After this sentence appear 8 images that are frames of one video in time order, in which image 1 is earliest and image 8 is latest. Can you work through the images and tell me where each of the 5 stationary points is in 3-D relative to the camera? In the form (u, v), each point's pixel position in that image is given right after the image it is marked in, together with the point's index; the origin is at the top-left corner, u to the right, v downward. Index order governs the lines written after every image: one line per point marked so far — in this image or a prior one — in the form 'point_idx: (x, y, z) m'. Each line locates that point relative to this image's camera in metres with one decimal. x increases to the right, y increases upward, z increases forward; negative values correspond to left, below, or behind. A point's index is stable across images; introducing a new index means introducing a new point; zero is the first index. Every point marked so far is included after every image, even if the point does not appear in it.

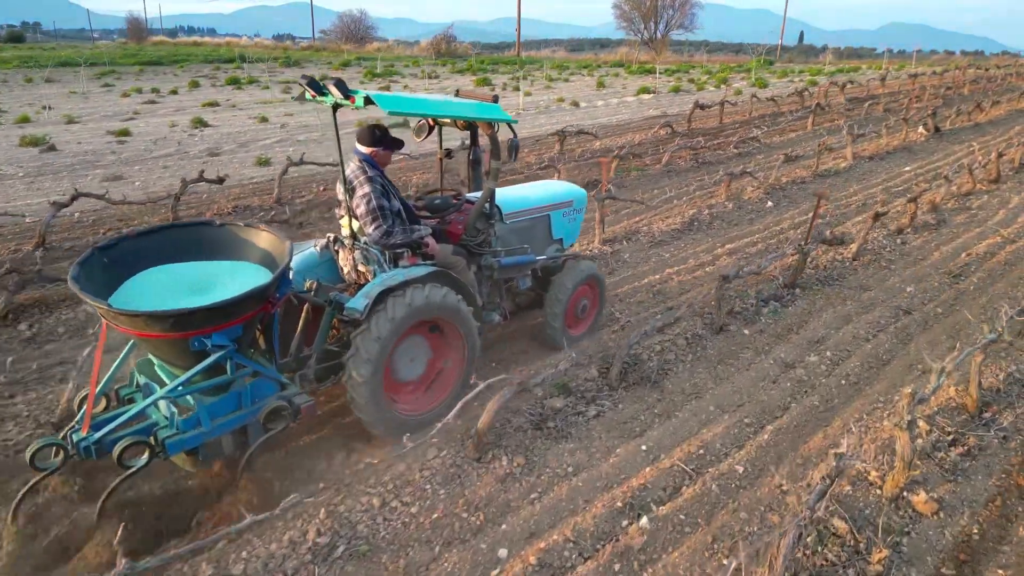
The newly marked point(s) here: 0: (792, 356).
0: (+2.3, -0.6, +5.4) m
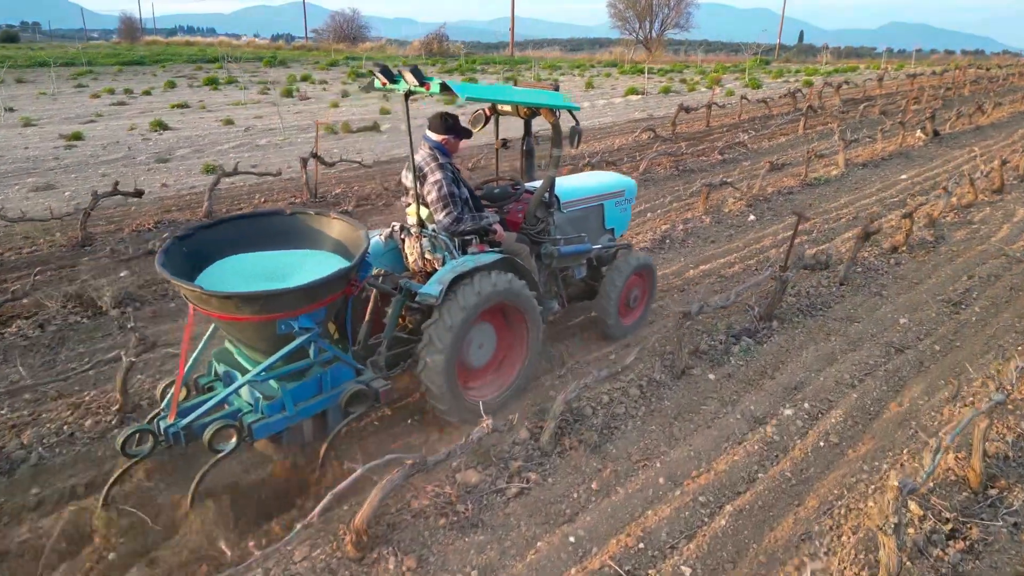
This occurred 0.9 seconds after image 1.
0: (+1.8, -0.8, +4.6) m
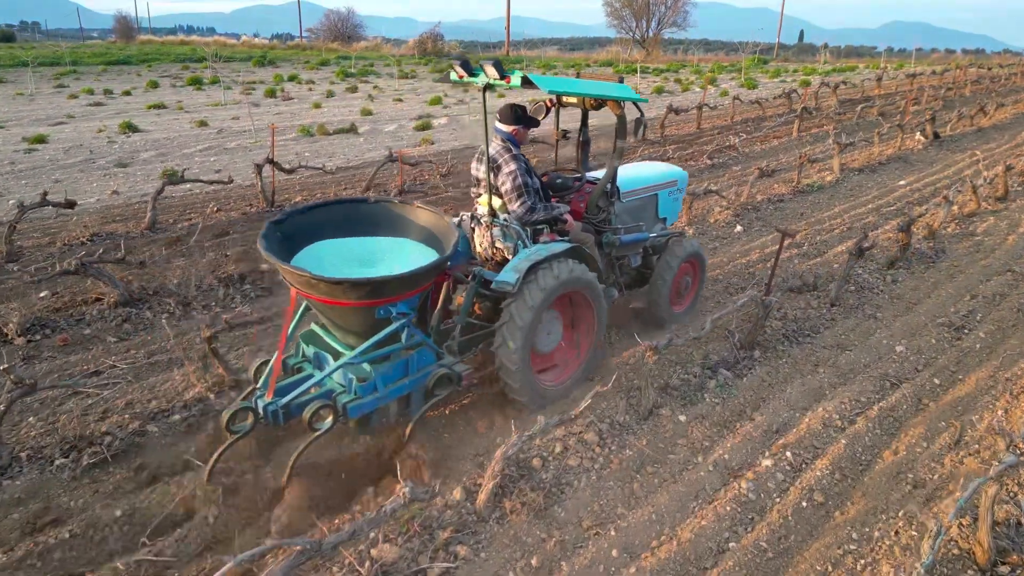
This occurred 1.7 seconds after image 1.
0: (+1.4, -1.0, +4.0) m
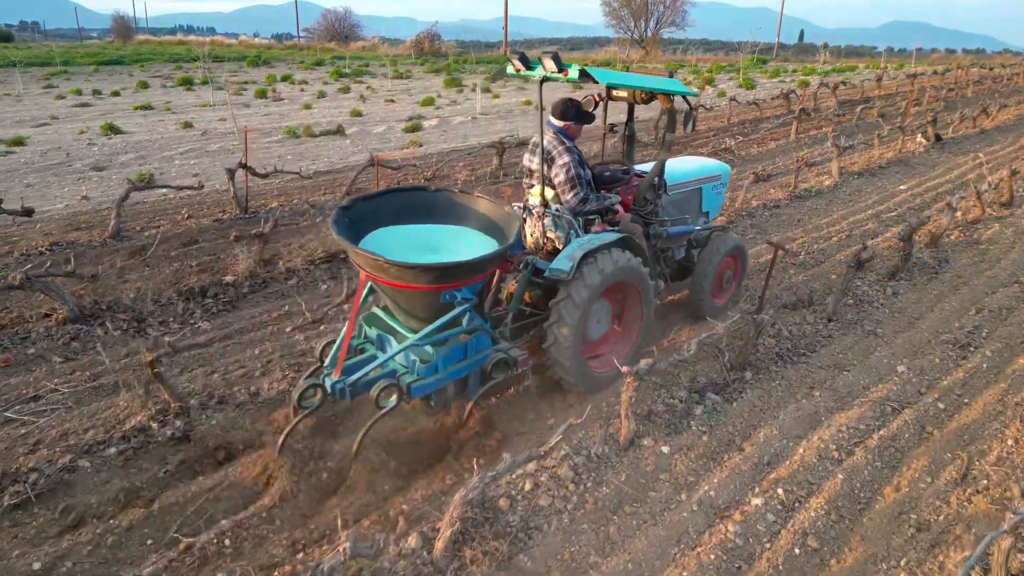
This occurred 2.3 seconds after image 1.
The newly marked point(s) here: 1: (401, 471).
0: (+1.2, -1.2, +3.7) m
1: (-0.6, -1.1, +3.8) m
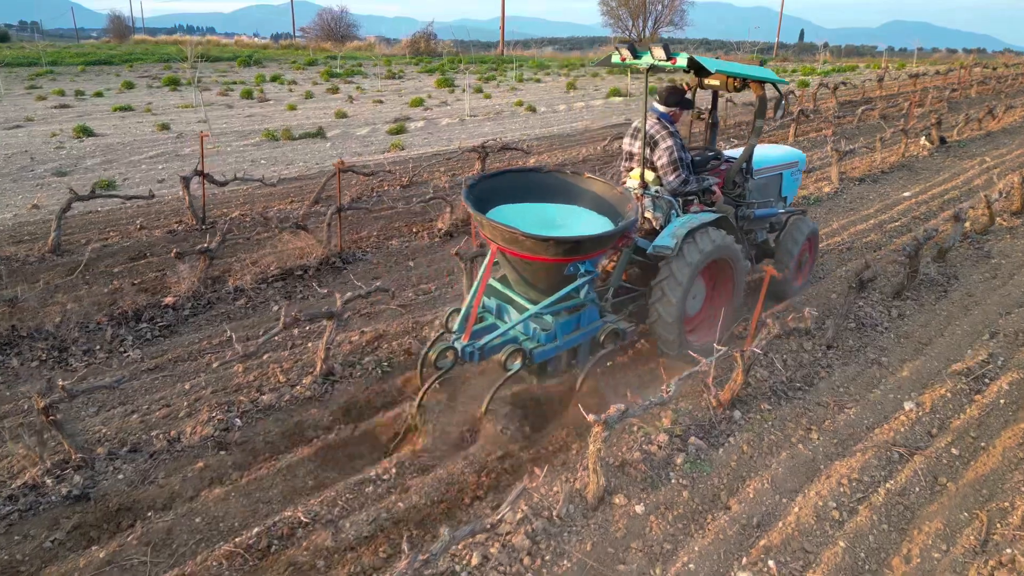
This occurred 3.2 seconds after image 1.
0: (+0.9, -1.3, +3.2) m
1: (-0.9, -1.2, +3.3) m
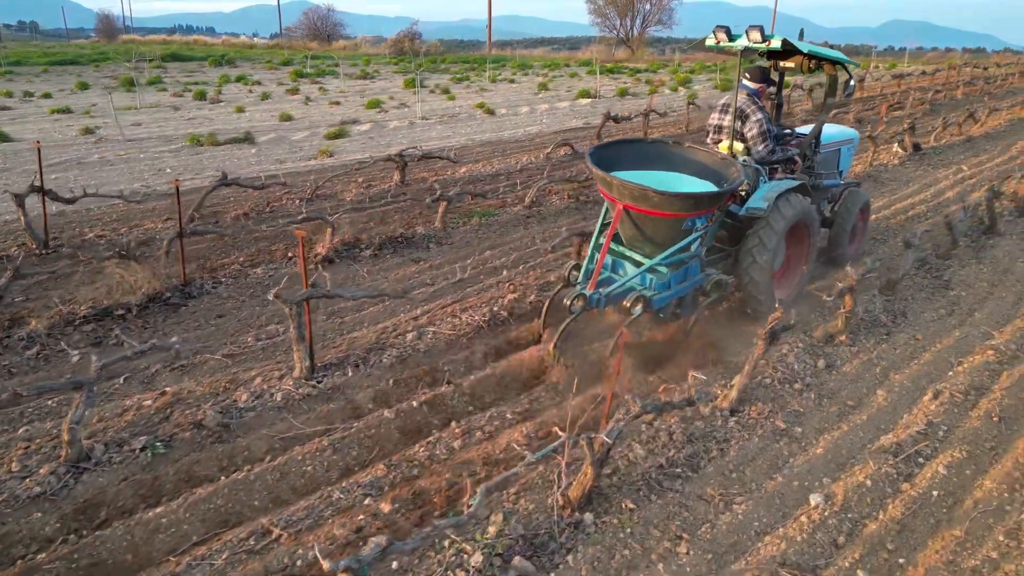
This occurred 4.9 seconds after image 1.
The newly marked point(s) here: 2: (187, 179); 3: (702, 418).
0: (-0.1, -1.7, +2.2) m
1: (-2.0, -1.6, +2.3) m
2: (-4.6, +1.6, +9.5) m
3: (+1.2, -0.8, +4.1) m
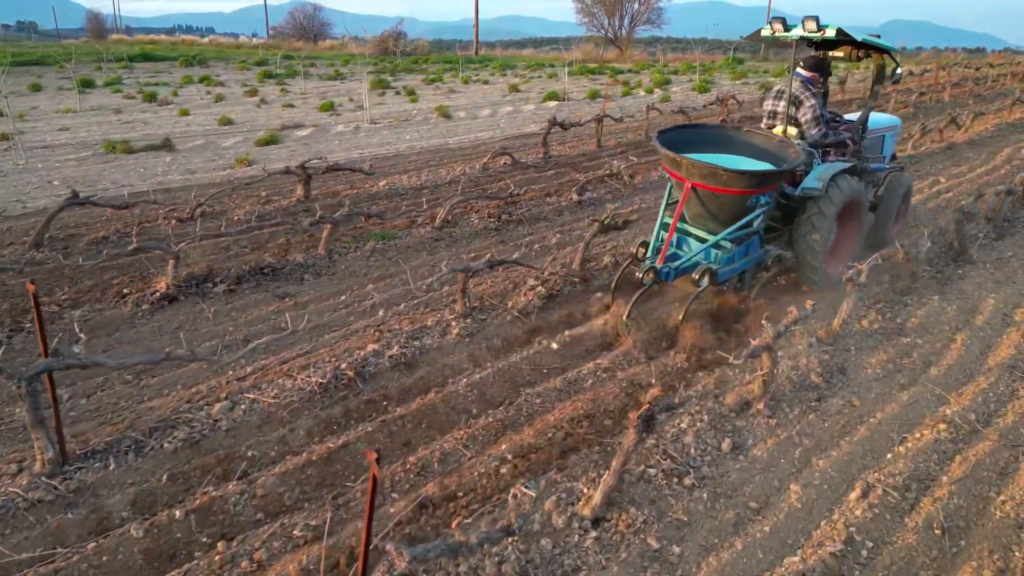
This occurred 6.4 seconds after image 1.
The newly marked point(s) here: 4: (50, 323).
0: (-1.1, -2.0, +1.2) m
1: (-3.0, -1.9, +1.3) m
2: (-5.6, +1.2, +8.5) m
3: (+0.2, -1.2, +3.2) m
4: (-3.4, -0.3, +5.0) m
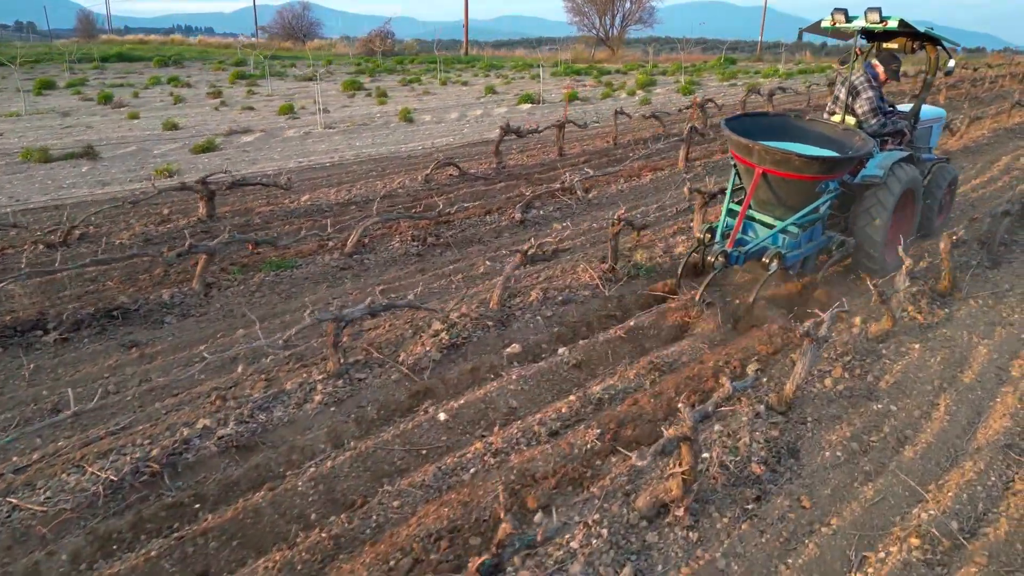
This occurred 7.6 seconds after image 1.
0: (-1.9, -2.4, +0.3) m
1: (-3.7, -2.3, +0.4) m
2: (-6.4, +0.9, +7.5) m
3: (-0.6, -1.5, +2.2) m
4: (-4.2, -0.6, +4.0) m
